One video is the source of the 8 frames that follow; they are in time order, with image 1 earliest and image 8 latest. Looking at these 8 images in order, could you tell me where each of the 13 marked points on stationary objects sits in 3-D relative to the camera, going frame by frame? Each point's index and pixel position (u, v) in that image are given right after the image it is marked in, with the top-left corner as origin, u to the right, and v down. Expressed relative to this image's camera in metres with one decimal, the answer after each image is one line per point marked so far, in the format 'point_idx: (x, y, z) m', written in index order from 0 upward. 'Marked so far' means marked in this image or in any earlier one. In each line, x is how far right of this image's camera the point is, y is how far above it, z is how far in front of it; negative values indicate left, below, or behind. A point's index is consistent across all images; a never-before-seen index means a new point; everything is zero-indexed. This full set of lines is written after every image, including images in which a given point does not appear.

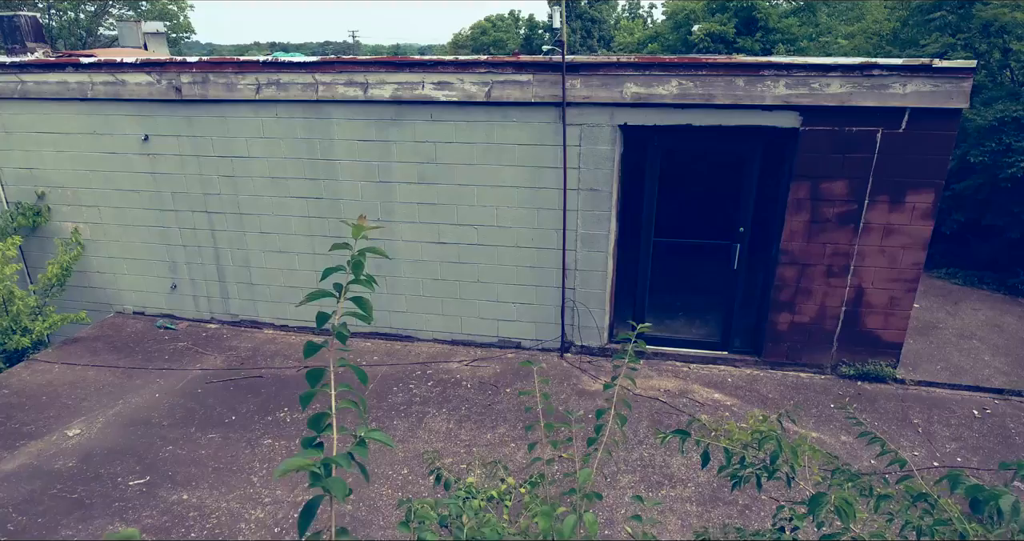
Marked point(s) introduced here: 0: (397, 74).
0: (-1.0, +1.7, +5.2) m
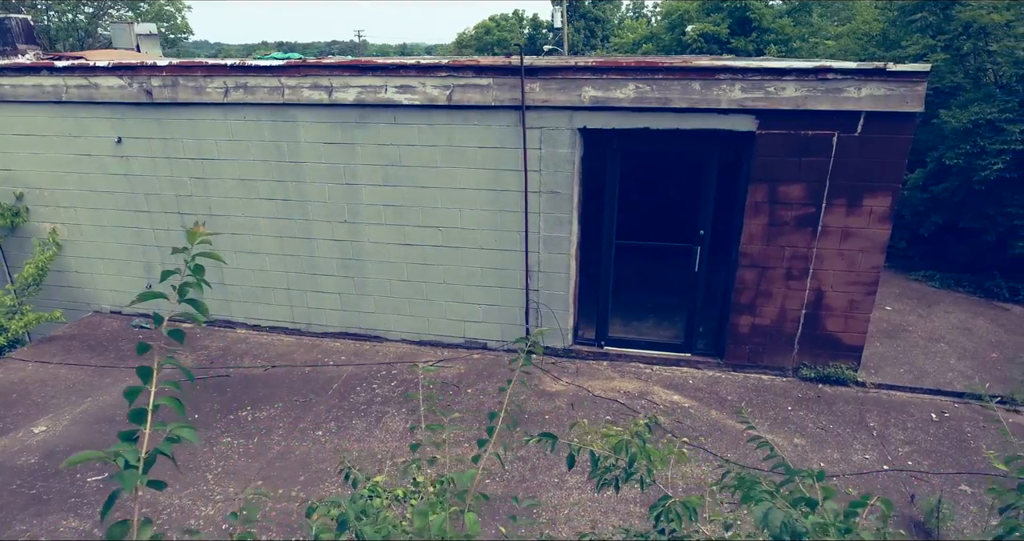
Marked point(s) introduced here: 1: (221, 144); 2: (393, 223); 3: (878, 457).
0: (-1.3, +1.7, +5.2) m
1: (-2.8, +1.2, +5.7) m
2: (-1.1, +0.5, +5.7) m
3: (+2.8, -1.4, +4.4) m
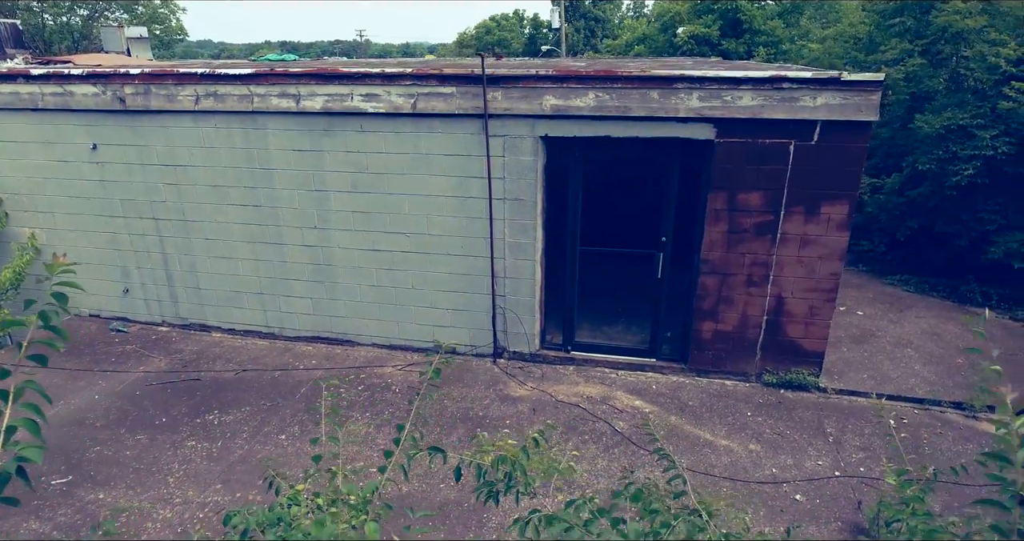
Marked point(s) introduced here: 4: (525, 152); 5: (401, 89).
0: (-1.7, +1.7, +5.3) m
1: (-3.1, +1.2, +5.8) m
2: (-1.5, +0.4, +5.7) m
3: (+2.4, -1.5, +4.5) m
4: (+0.1, +1.0, +5.2) m
5: (-1.0, +1.6, +5.2) m
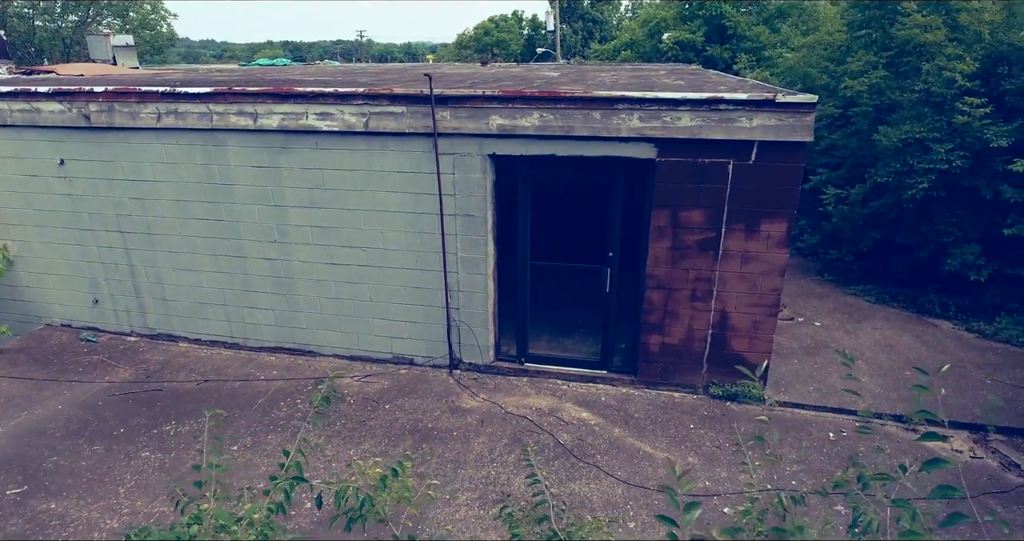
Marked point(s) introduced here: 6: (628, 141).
0: (-2.1, +1.5, +5.4) m
1: (-3.6, +1.0, +6.0) m
2: (-1.9, +0.3, +5.9) m
3: (+2.0, -1.6, +4.6) m
4: (-0.3, +0.9, +5.3) m
5: (-1.4, +1.5, +5.3) m
6: (+1.0, +1.1, +5.0) m
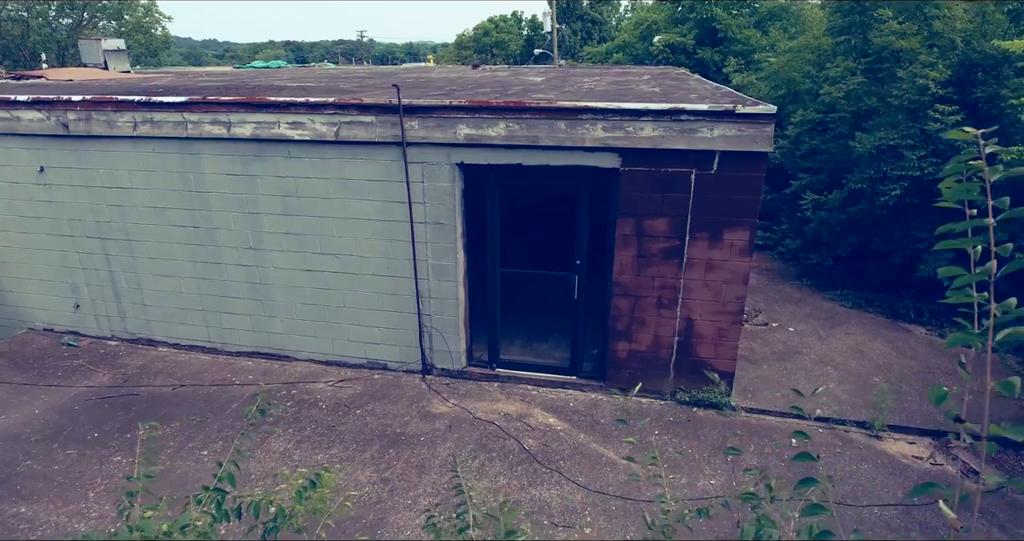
0: (-2.4, +1.5, +5.5) m
1: (-3.9, +1.0, +6.1) m
2: (-2.2, +0.2, +5.9) m
3: (+1.7, -1.7, +4.7) m
4: (-0.6, +0.8, +5.4) m
5: (-1.7, +1.4, +5.4) m
6: (+0.7, +1.0, +5.0) m
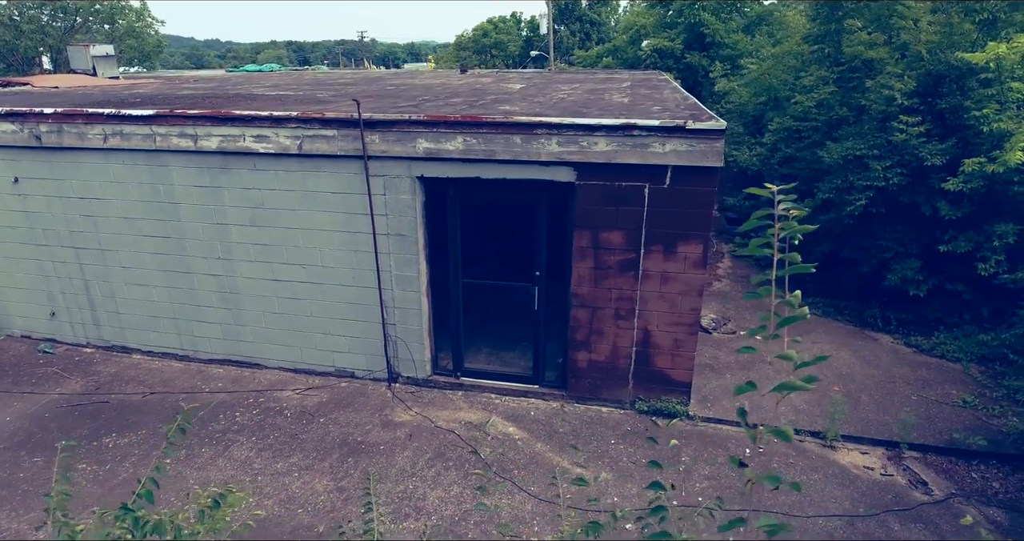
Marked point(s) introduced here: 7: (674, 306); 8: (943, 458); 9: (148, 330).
0: (-2.8, +1.4, +5.6) m
1: (-4.2, +0.9, +6.2) m
2: (-2.6, +0.1, +6.0) m
3: (+1.3, -1.8, +4.7) m
4: (-1.0, +0.7, +5.5) m
5: (-2.1, +1.3, +5.5) m
6: (+0.3, +0.9, +5.1) m
7: (+1.4, -0.3, +5.3) m
8: (+3.8, -1.6, +5.2) m
9: (-4.1, -0.7, +6.7) m
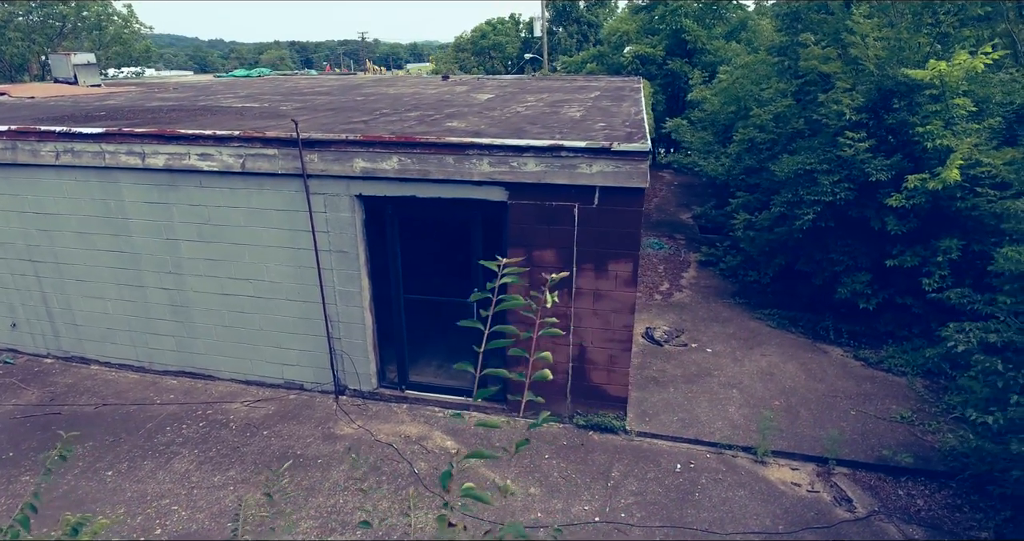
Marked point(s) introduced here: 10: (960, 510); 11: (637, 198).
0: (-3.4, +1.2, +5.7) m
1: (-4.8, +0.7, +6.3) m
2: (-3.1, 0.0, +6.2) m
3: (+0.7, -1.9, +4.8) m
4: (-1.6, +0.6, +5.6) m
5: (-2.7, +1.1, +5.6) m
6: (-0.3, +0.8, +5.2) m
7: (+0.9, -0.5, +5.4) m
8: (+3.2, -1.8, +5.2) m
9: (-4.7, -0.8, +6.8) m
10: (+3.6, -1.9, +4.7) m
11: (+1.0, +0.6, +4.9) m
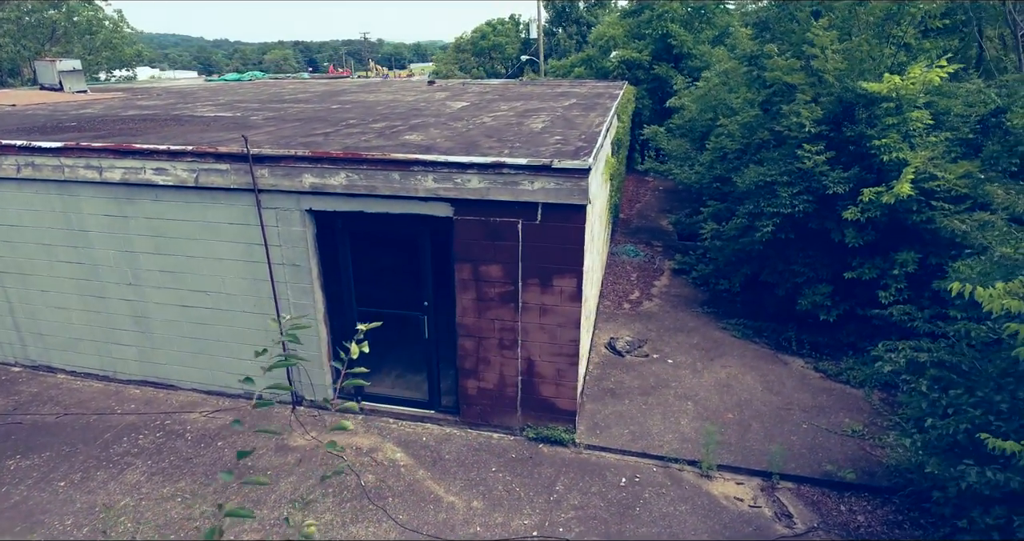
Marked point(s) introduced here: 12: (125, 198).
0: (-3.8, +1.1, +5.8) m
1: (-5.3, +0.6, +6.4) m
2: (-3.6, -0.2, +6.2) m
3: (+0.2, -2.1, +4.9) m
4: (-2.1, +0.5, +5.6) m
5: (-3.1, +1.0, +5.6) m
6: (-0.8, +0.6, +5.2) m
7: (+0.4, -0.6, +5.4) m
8: (+2.7, -1.9, +5.2) m
9: (-5.2, -0.9, +6.9) m
10: (+3.1, -2.0, +4.7) m
11: (+0.6, +0.5, +5.0) m
12: (-3.9, +0.7, +6.0) m
